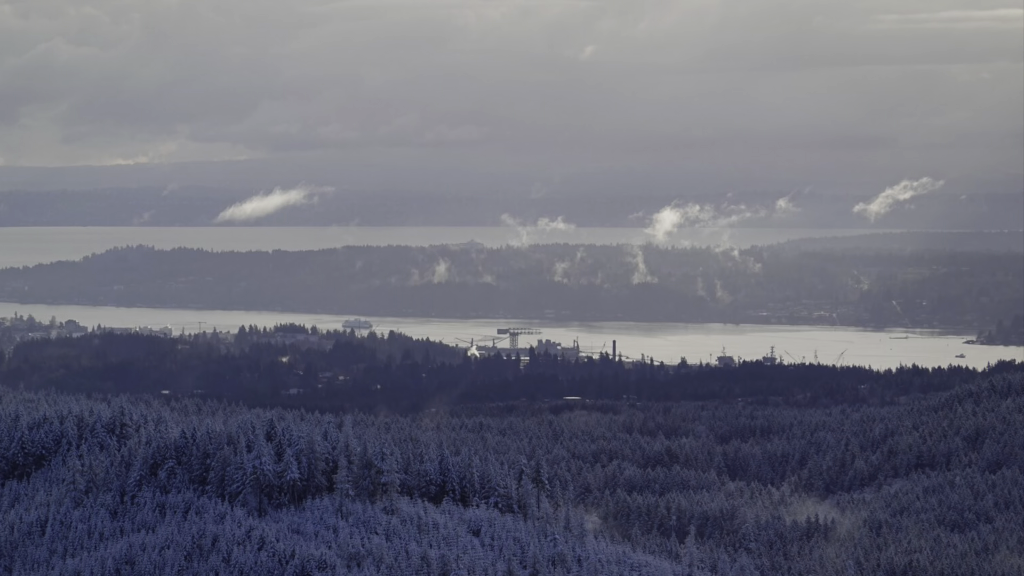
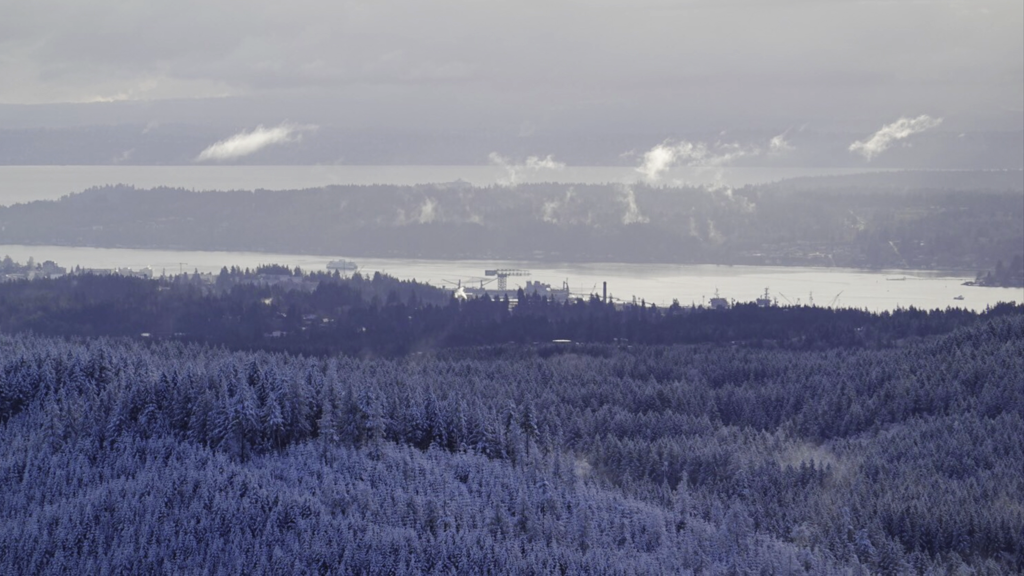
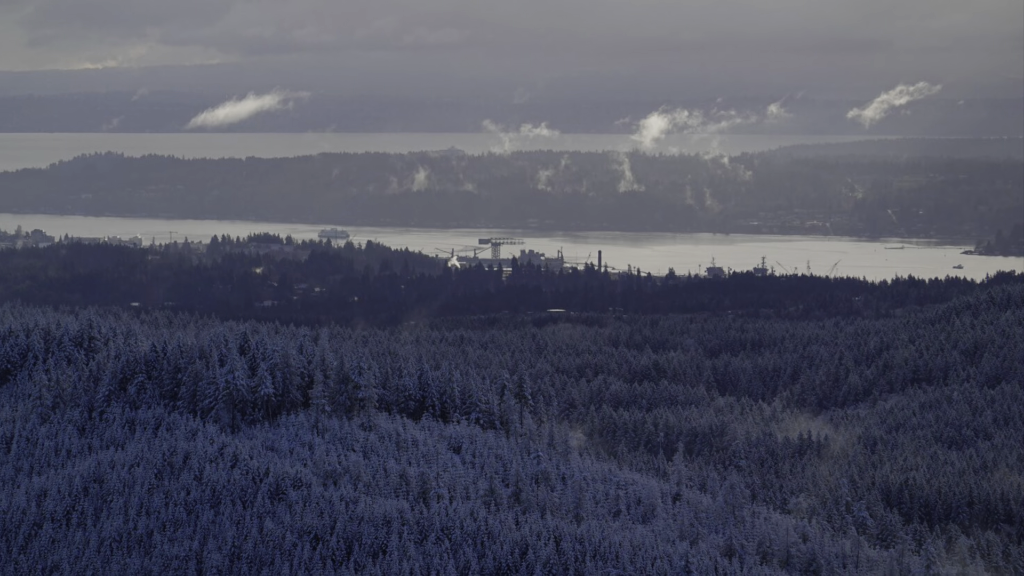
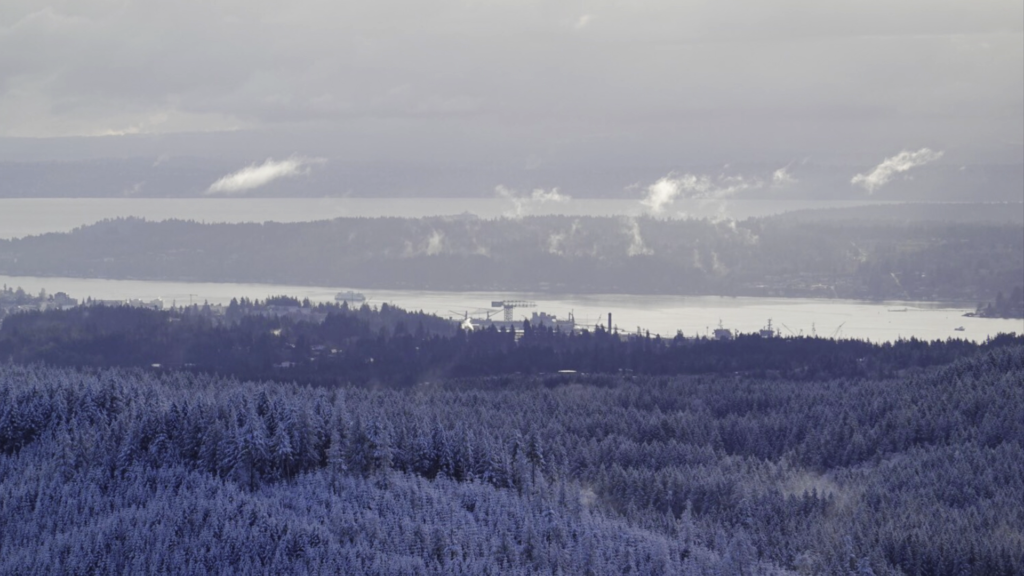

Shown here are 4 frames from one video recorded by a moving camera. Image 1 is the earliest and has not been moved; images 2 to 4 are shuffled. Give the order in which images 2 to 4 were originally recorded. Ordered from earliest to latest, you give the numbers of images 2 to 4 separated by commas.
4, 2, 3
